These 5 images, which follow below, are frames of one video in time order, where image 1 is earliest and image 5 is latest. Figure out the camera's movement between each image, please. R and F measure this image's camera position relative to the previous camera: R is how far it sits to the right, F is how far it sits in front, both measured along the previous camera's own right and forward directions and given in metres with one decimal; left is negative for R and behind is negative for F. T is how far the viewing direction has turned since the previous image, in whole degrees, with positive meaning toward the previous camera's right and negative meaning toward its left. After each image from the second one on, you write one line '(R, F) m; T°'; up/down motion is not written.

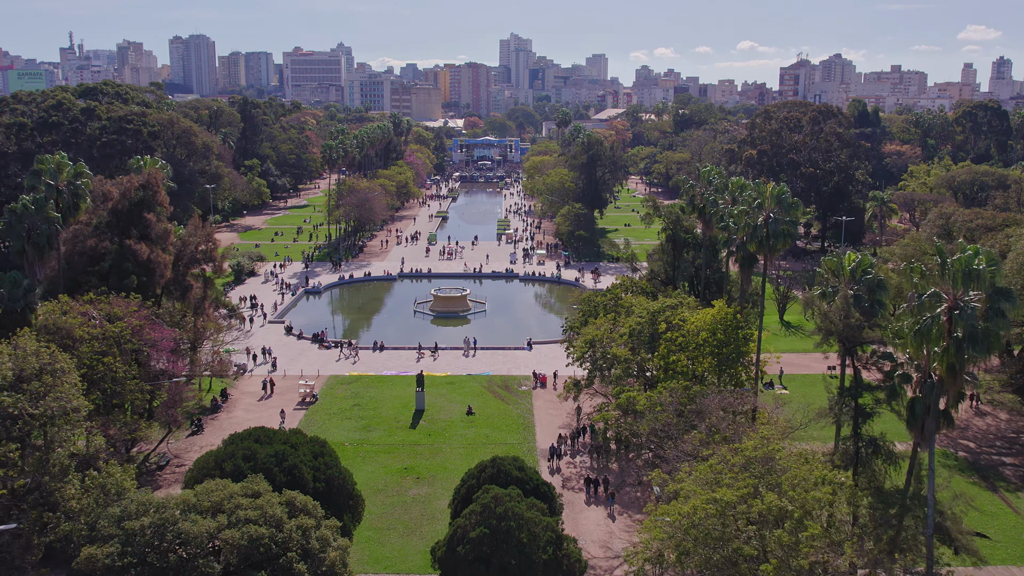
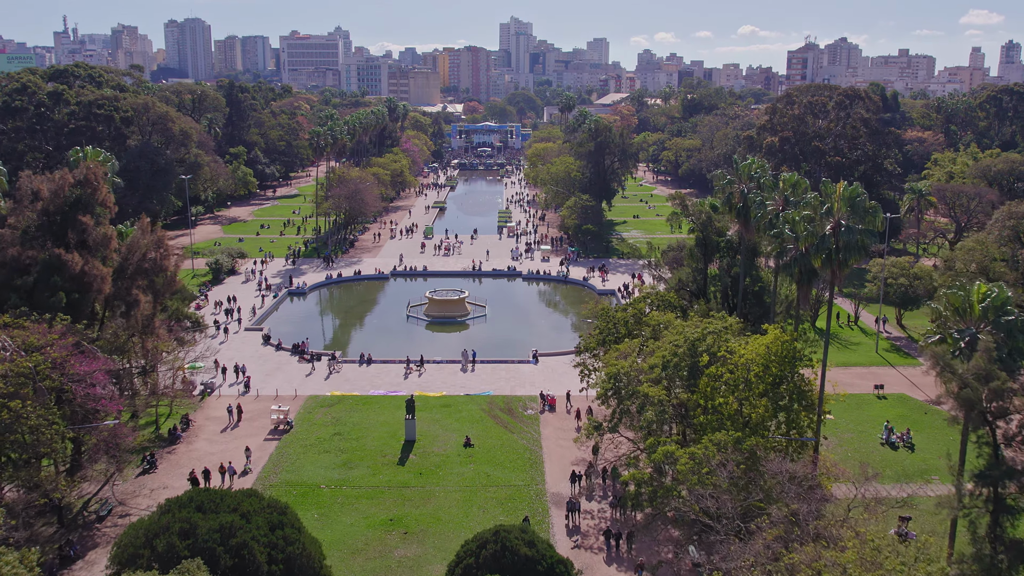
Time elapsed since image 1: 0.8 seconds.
(-0.2, +5.7) m; 0°
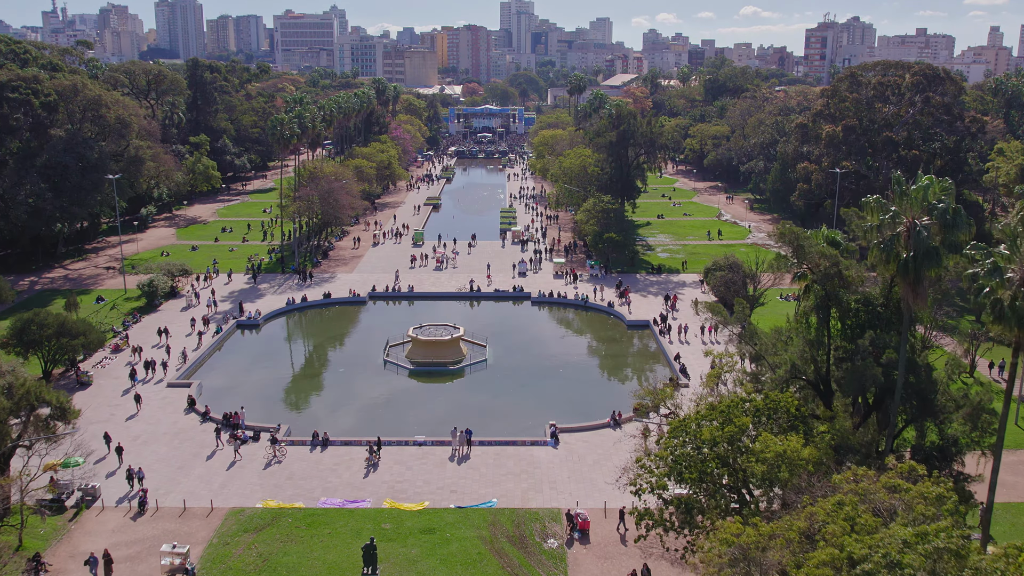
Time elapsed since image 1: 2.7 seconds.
(-0.3, +12.8) m; 0°
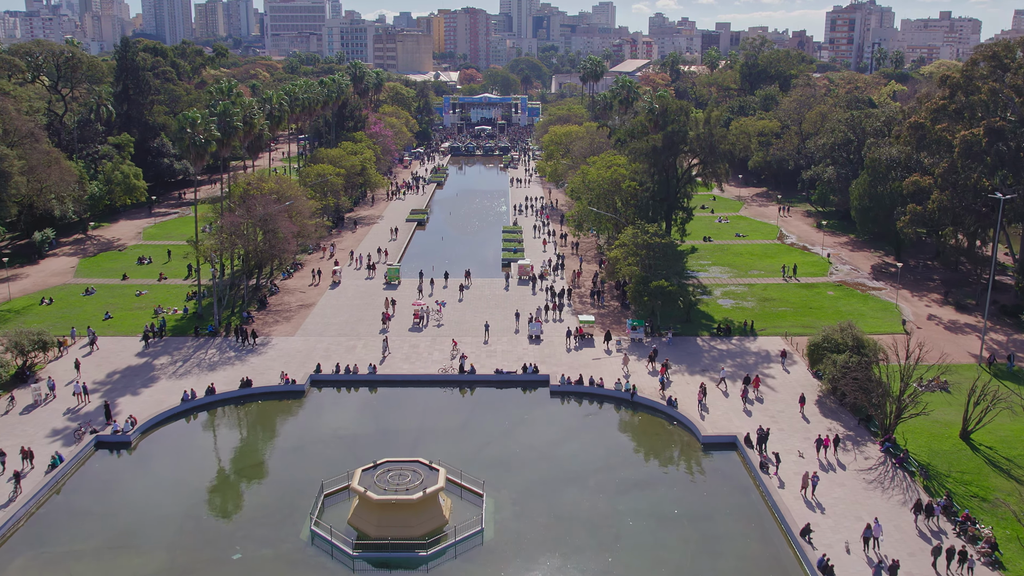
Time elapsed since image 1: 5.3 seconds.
(-0.4, +17.5) m; 0°
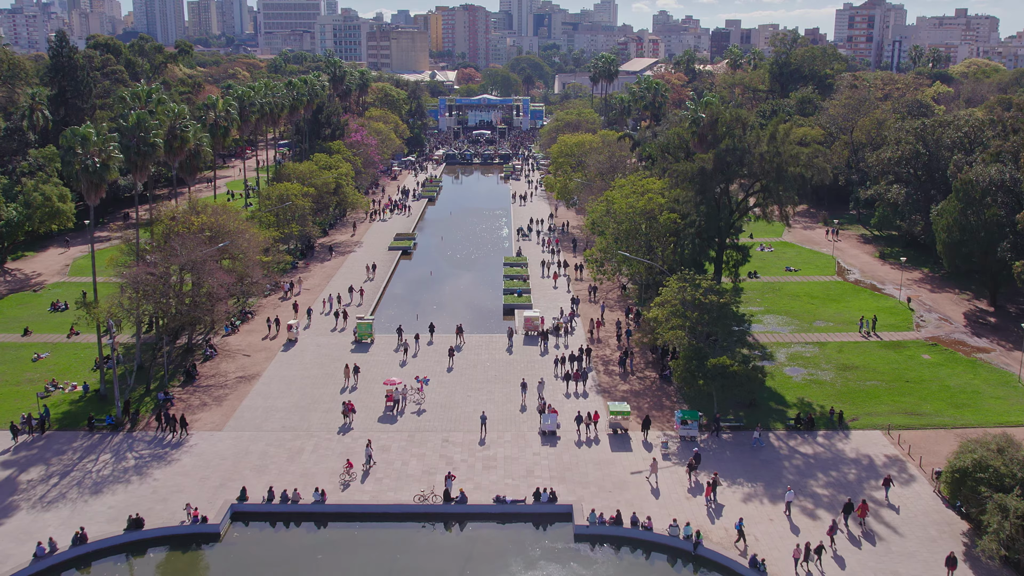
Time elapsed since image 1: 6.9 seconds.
(-0.2, +11.1) m; 0°
